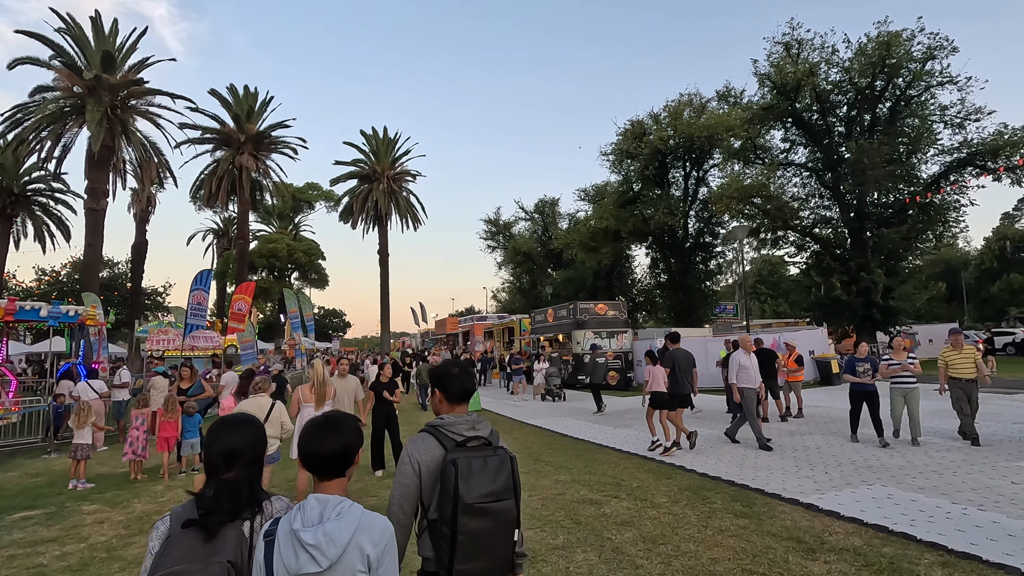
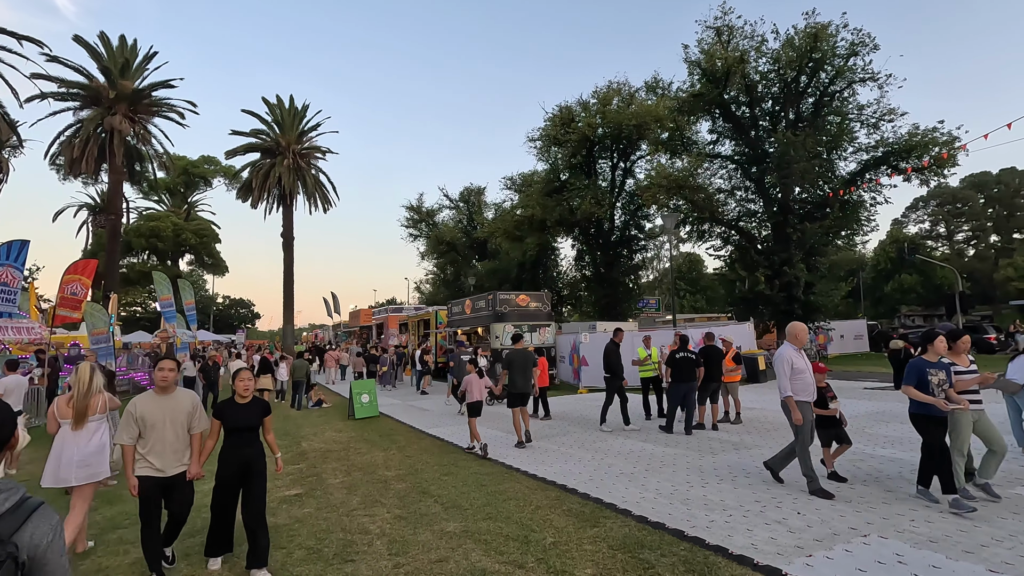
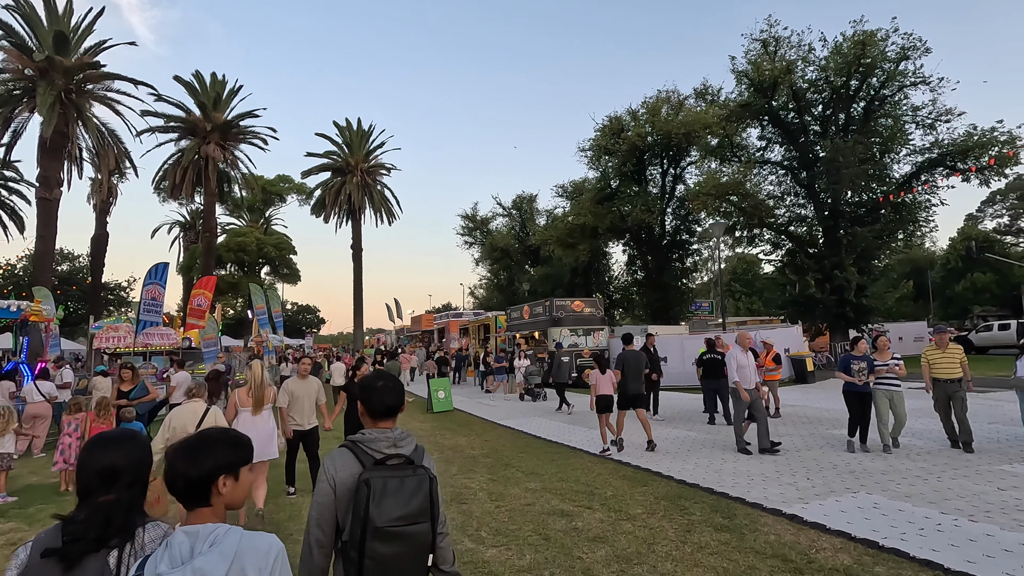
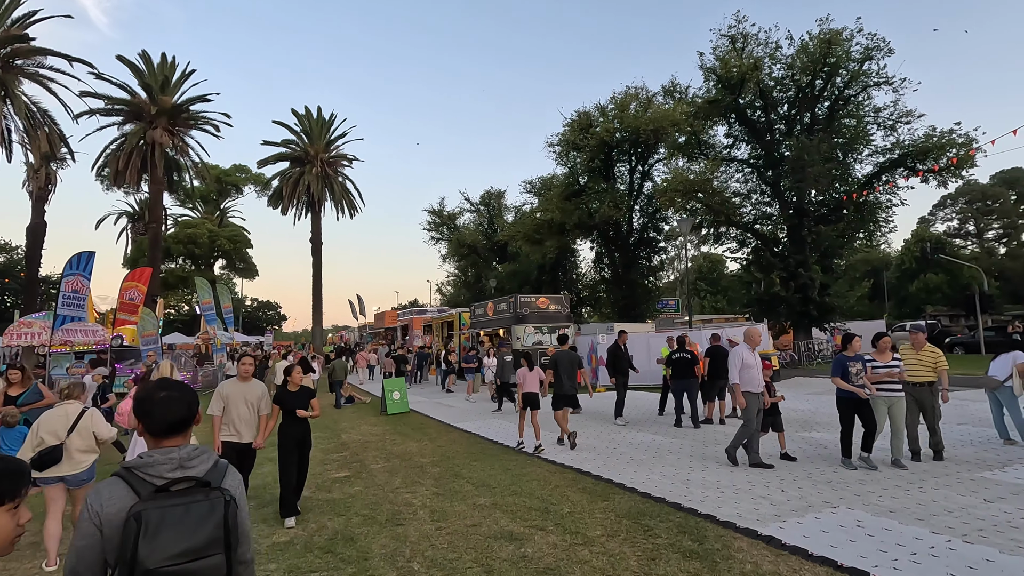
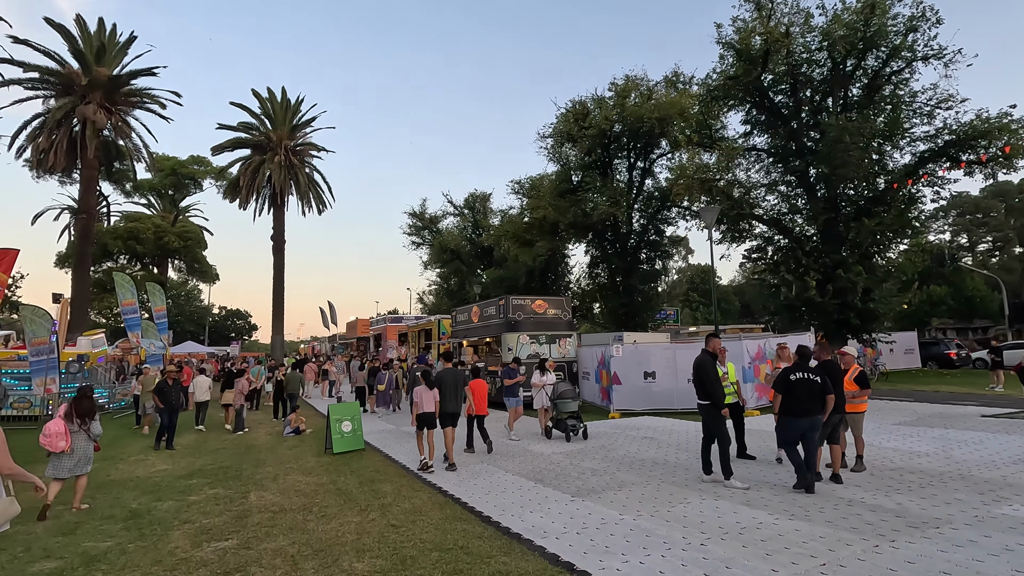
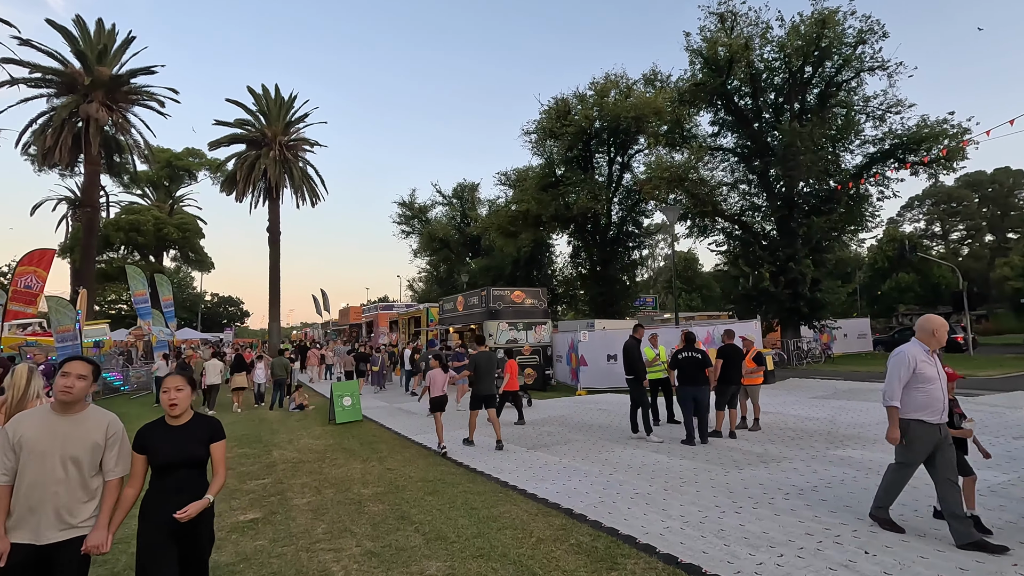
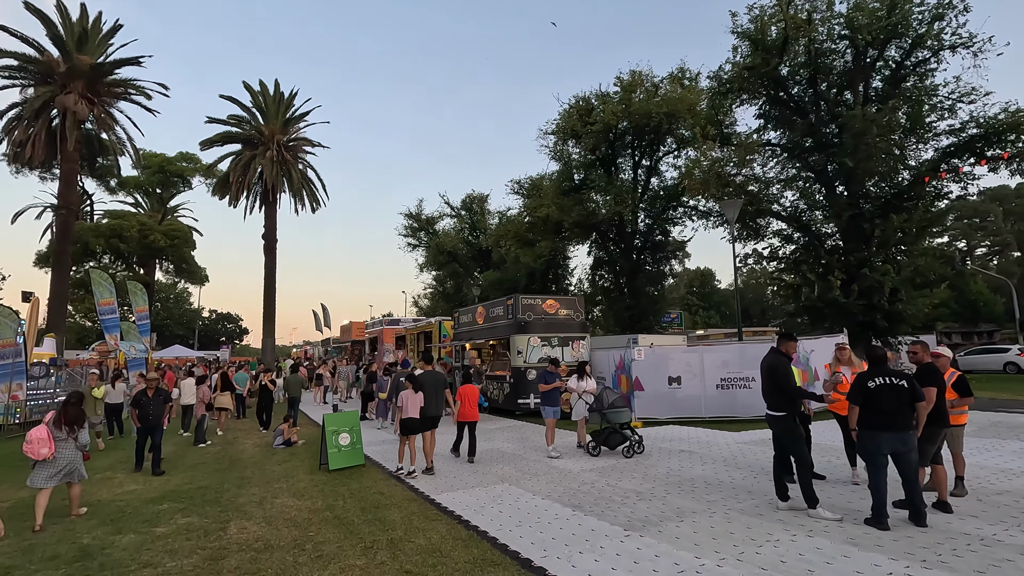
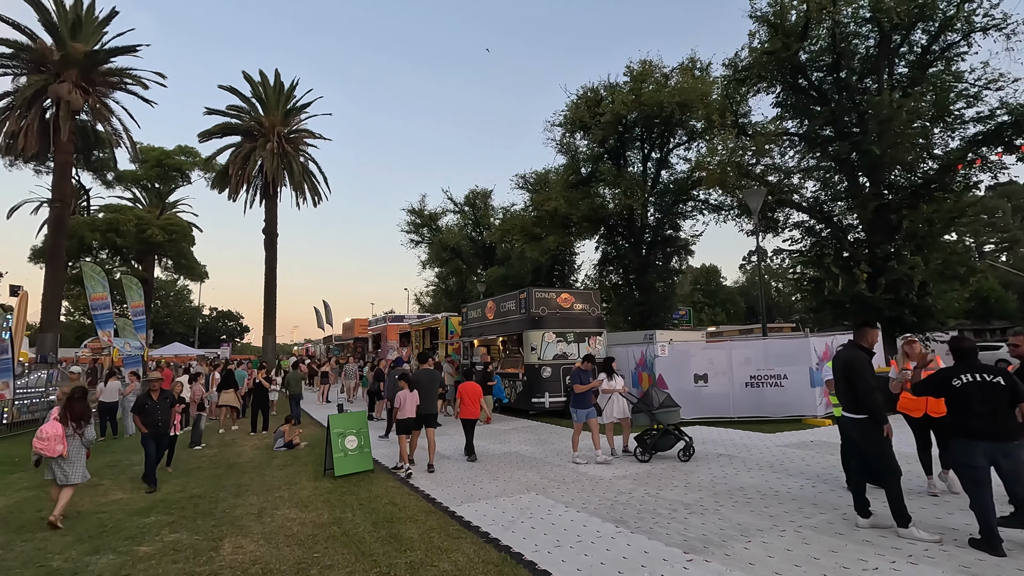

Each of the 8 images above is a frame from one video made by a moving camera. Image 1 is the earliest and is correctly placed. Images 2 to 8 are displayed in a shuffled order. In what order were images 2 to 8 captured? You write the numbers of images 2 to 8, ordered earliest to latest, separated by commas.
3, 4, 2, 6, 5, 7, 8
